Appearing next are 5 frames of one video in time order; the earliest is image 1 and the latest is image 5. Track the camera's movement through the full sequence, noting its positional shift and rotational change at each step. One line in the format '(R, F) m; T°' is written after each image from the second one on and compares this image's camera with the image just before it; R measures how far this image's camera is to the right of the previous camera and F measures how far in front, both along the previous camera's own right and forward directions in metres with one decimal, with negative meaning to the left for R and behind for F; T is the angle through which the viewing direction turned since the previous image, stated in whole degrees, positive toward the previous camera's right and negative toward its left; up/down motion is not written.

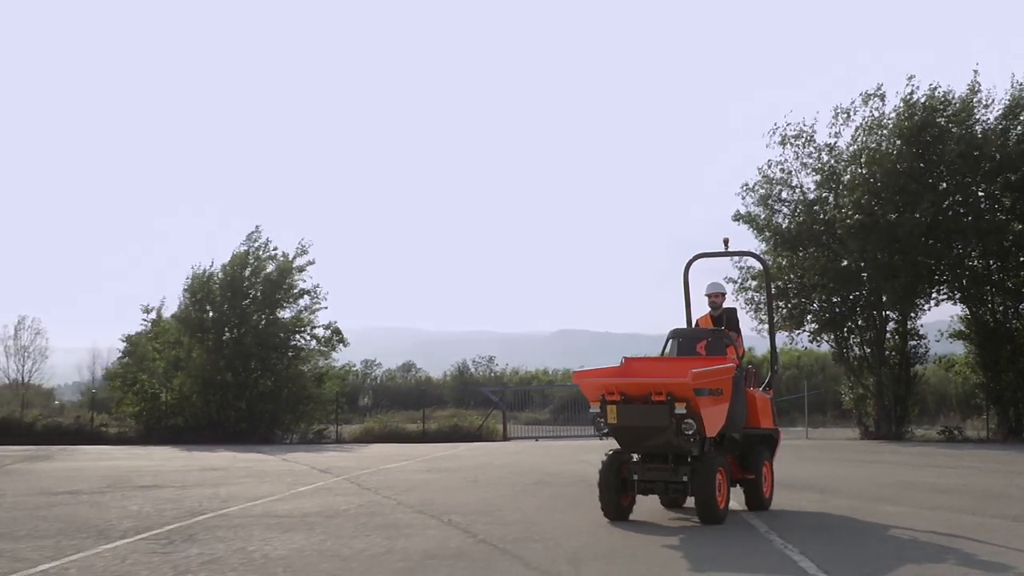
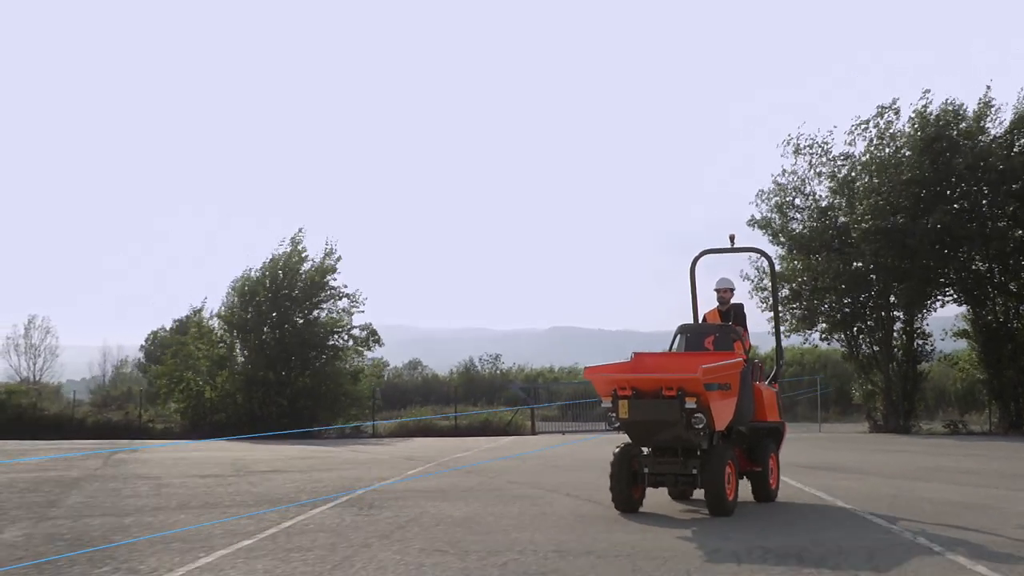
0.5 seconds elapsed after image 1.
(-1.0, -1.6) m; 0°
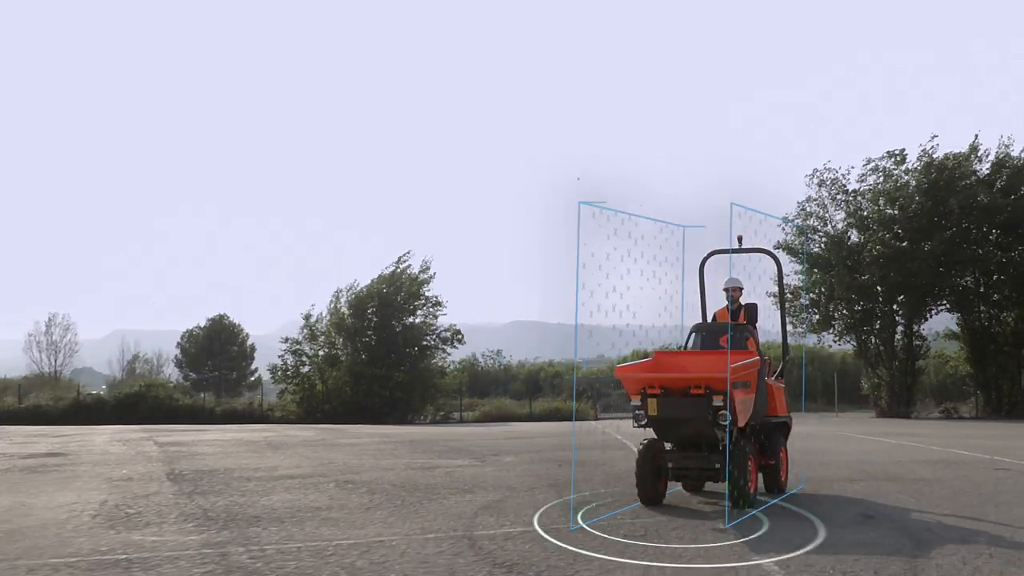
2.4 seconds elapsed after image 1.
(-3.8, -5.7) m; +2°
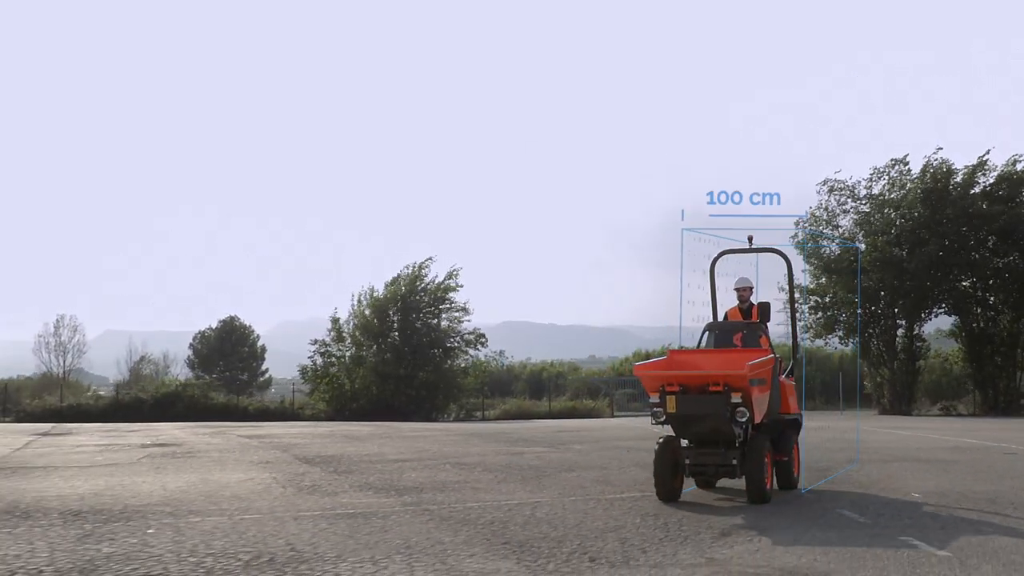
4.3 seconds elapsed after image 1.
(-1.1, -1.8) m; 0°
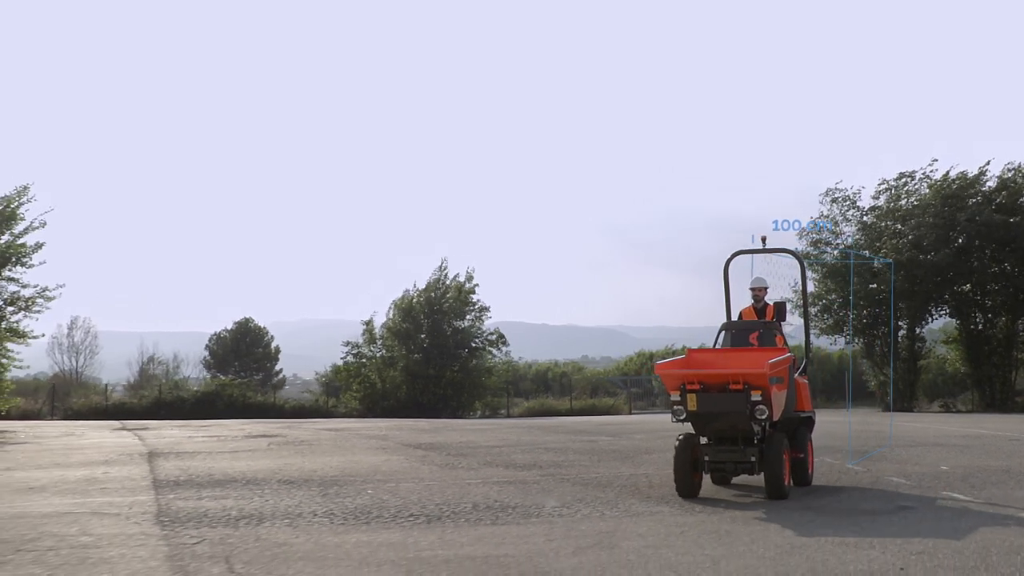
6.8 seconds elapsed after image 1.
(-1.2, -2.1) m; 0°
